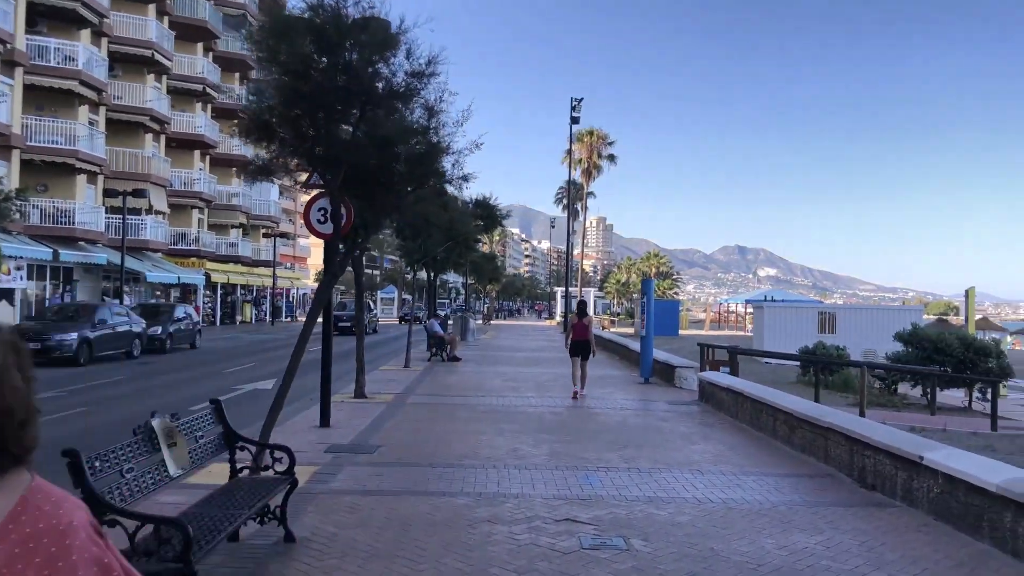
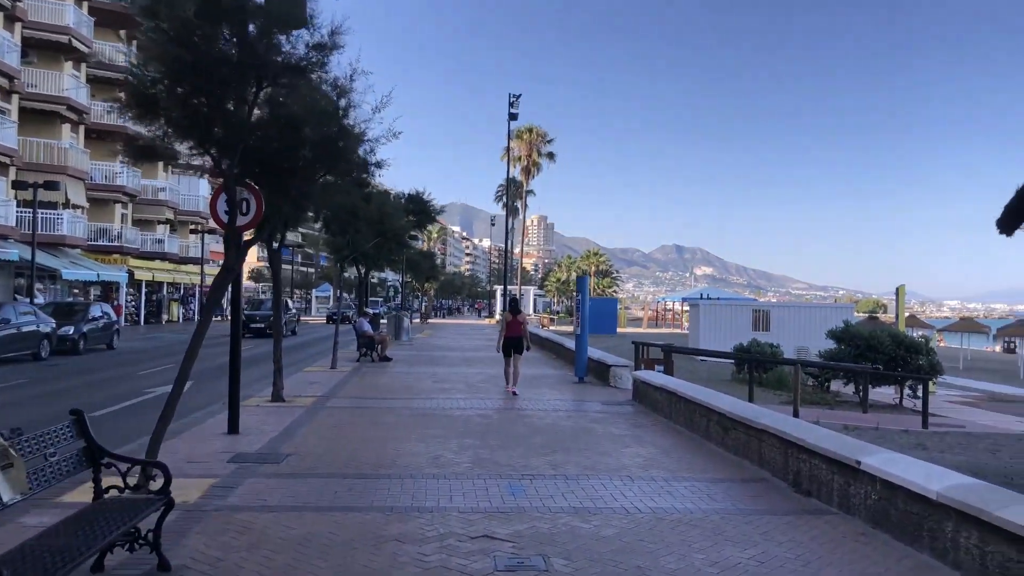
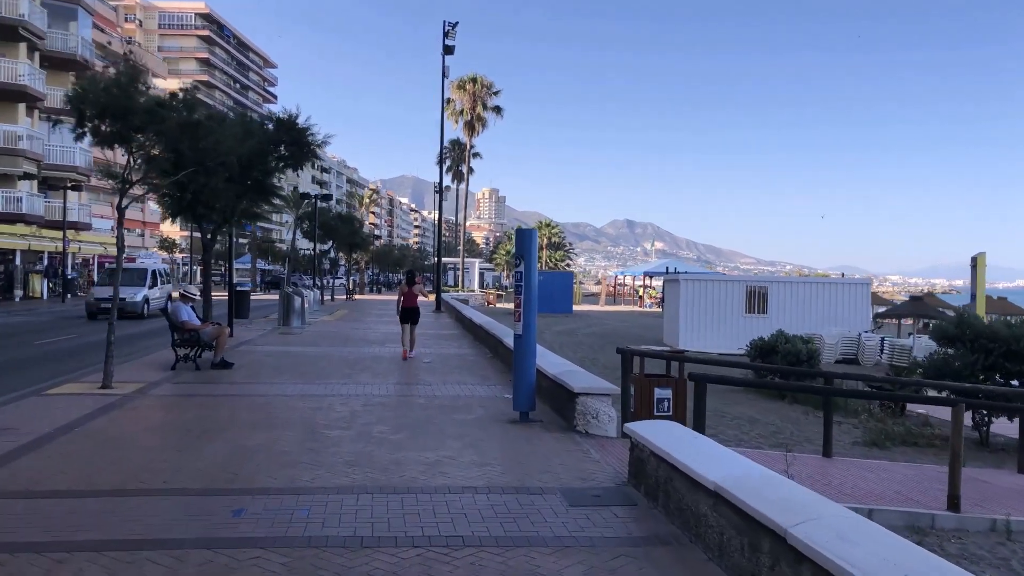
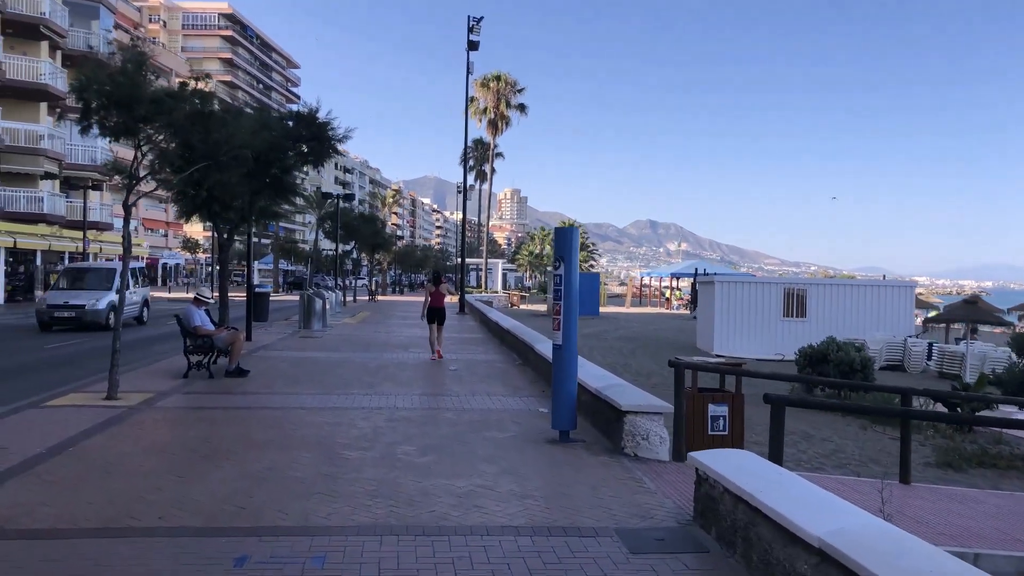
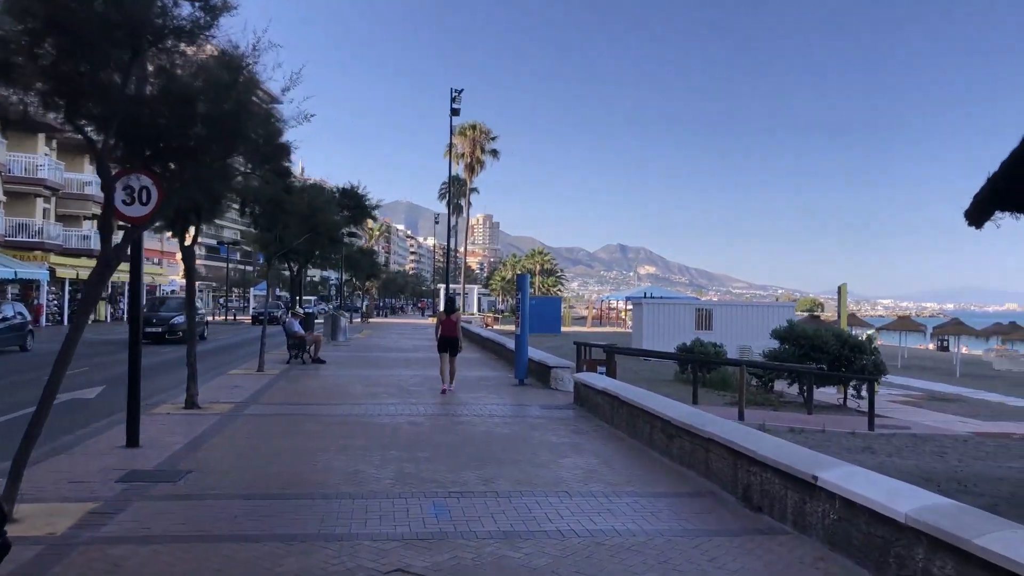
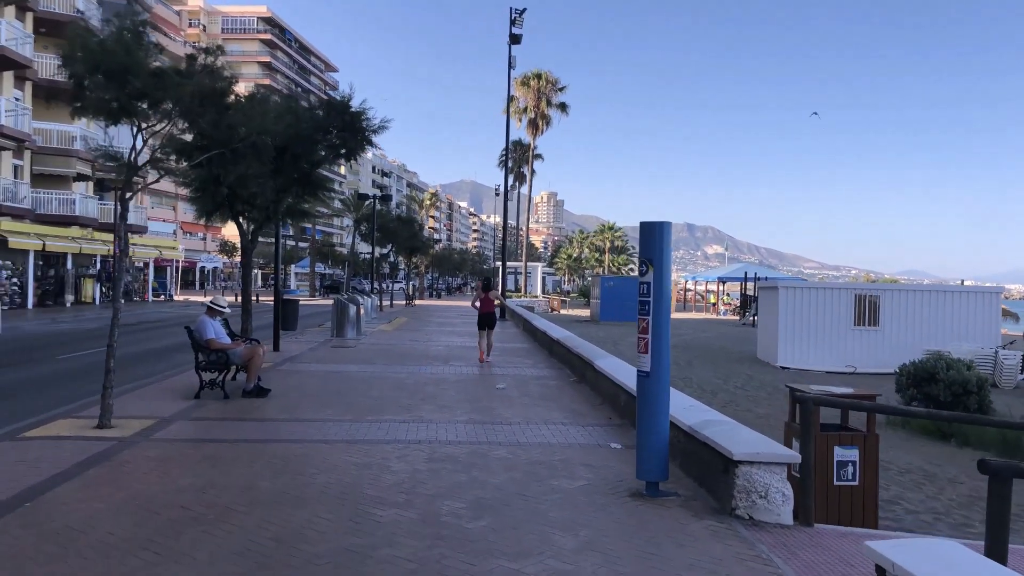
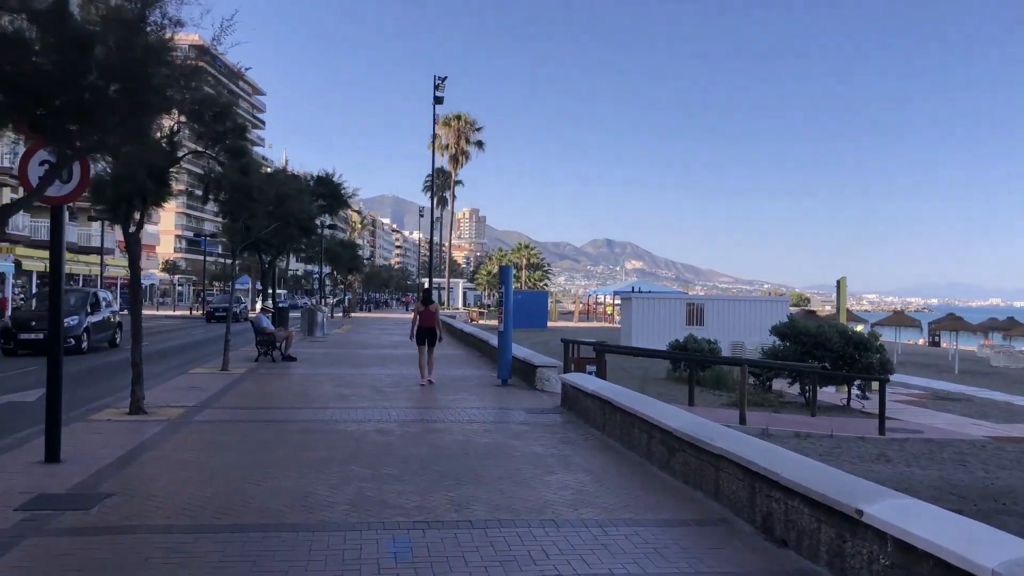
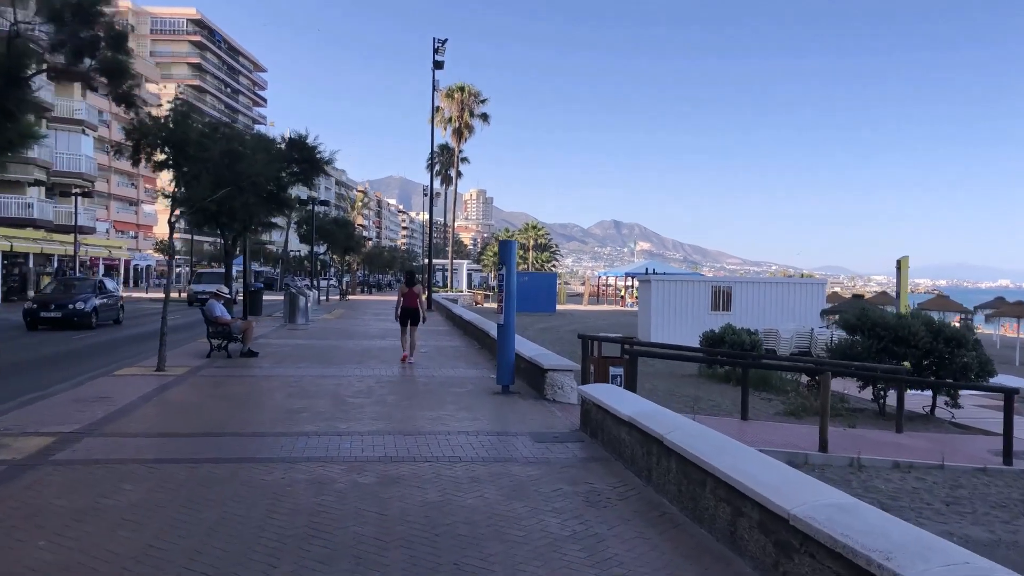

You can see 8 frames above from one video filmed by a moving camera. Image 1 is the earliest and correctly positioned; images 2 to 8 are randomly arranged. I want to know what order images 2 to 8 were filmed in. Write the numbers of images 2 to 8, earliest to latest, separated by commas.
2, 5, 7, 8, 3, 4, 6
